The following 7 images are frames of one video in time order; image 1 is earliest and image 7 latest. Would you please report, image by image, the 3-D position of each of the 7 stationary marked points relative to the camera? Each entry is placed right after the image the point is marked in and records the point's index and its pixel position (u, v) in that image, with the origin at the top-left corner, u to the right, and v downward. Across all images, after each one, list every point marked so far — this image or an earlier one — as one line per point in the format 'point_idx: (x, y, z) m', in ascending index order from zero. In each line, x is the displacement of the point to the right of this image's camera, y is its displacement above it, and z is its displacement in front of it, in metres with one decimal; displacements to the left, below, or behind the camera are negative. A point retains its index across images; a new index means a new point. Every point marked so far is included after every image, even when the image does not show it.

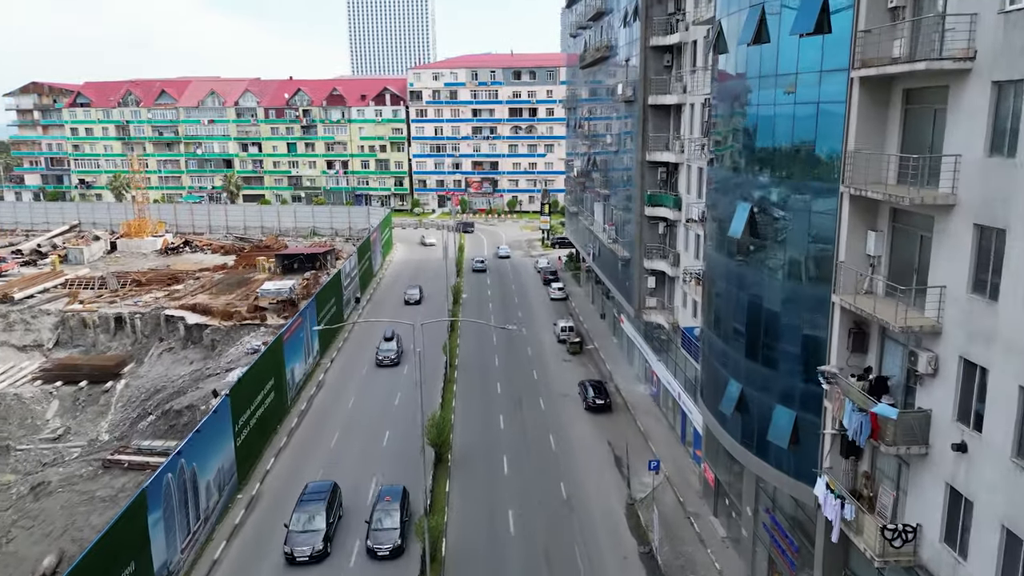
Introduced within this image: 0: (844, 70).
0: (+10.3, +6.8, +17.3) m
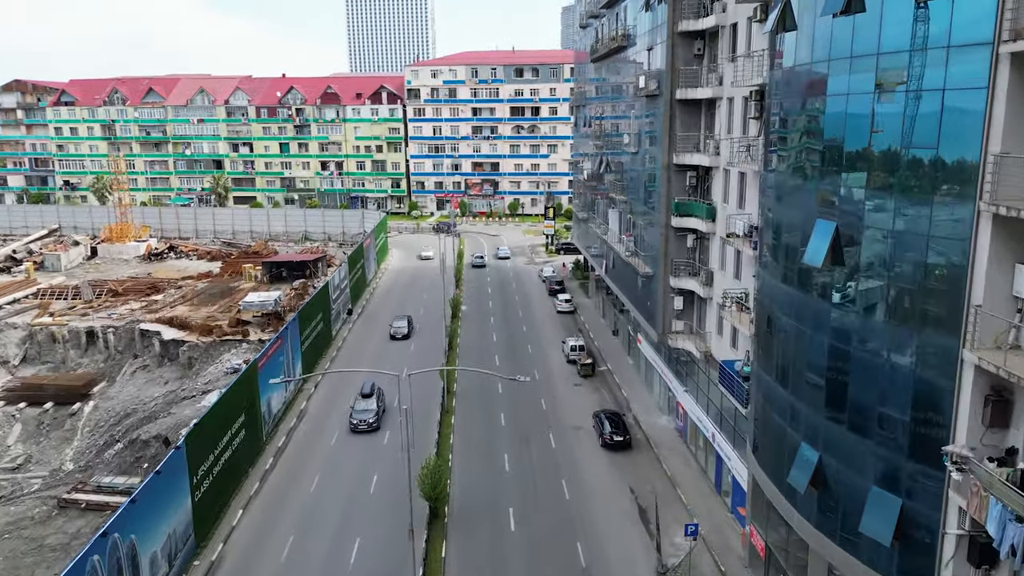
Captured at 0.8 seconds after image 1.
0: (+10.7, +5.5, +12.6) m
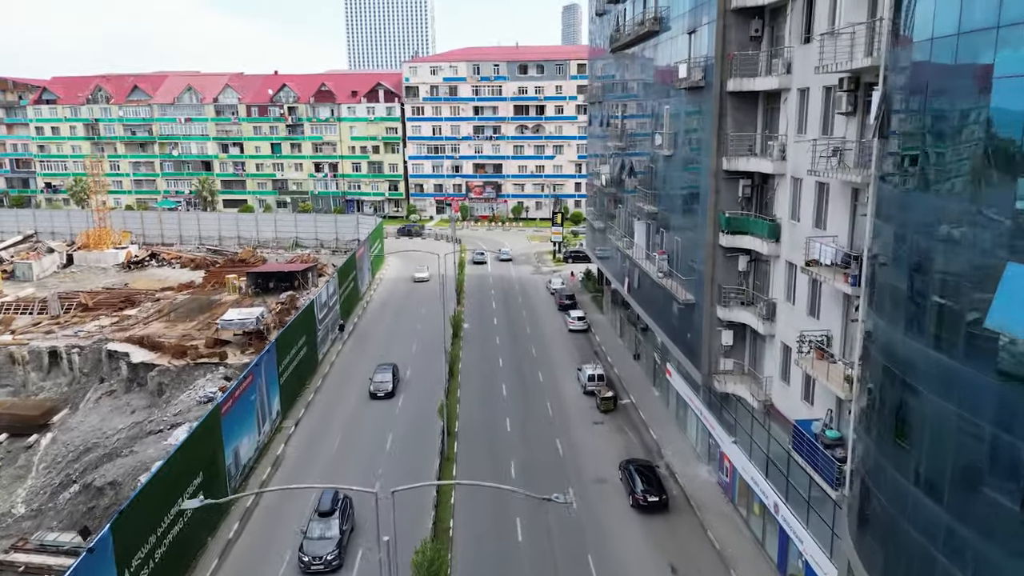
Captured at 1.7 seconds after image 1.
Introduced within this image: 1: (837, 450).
0: (+11.4, +4.0, +7.0) m
1: (+11.5, -5.8, +19.8) m
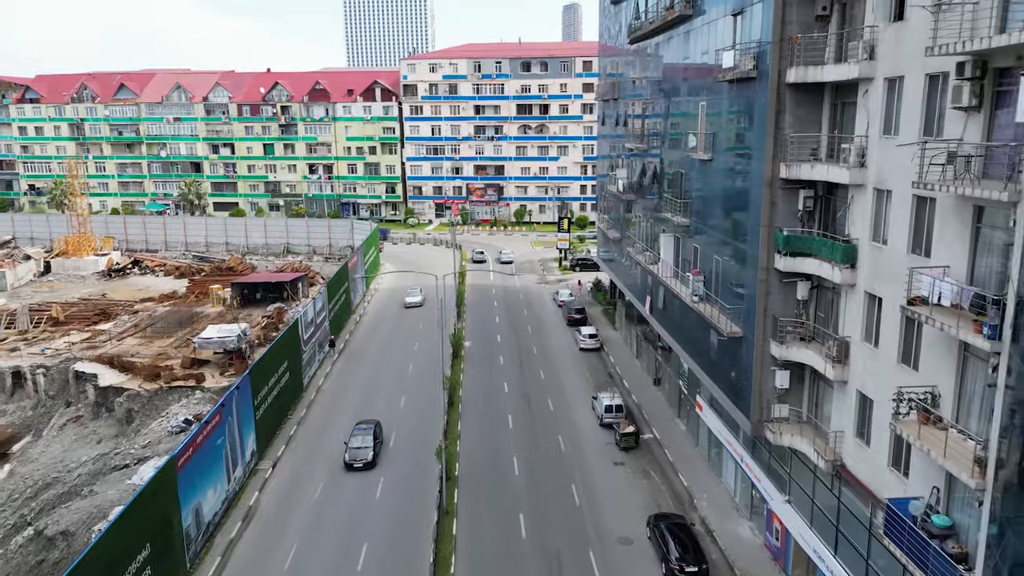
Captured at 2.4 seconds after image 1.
0: (+11.8, +2.7, +2.6) m
1: (+12.0, -7.0, +15.3) m
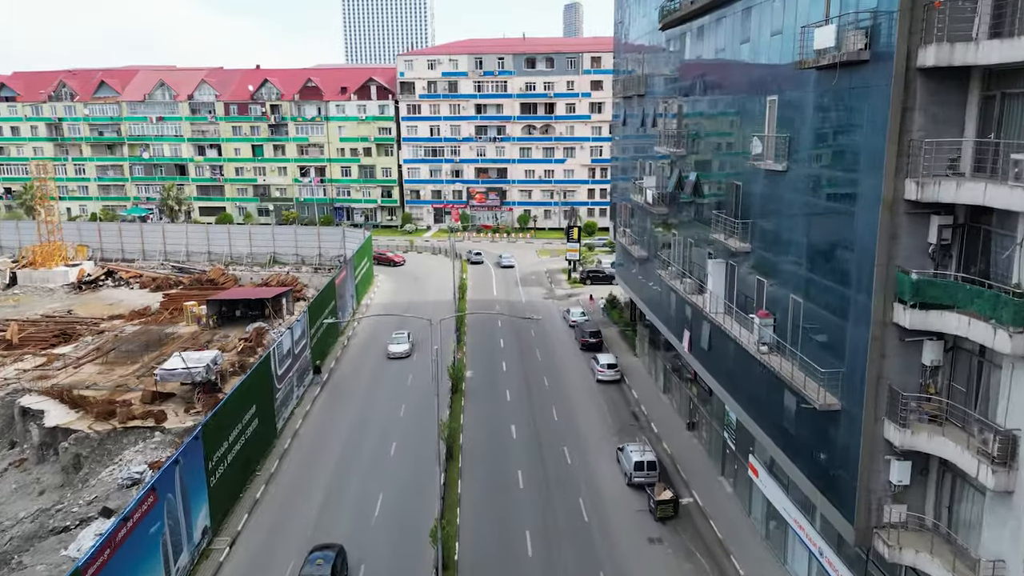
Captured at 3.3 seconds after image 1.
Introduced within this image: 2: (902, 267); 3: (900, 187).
0: (+12.4, +1.0, -3.4) m
1: (+12.6, -8.8, +9.4) m
2: (+10.8, +0.6, +15.5) m
3: (+10.6, +2.8, +15.3) m
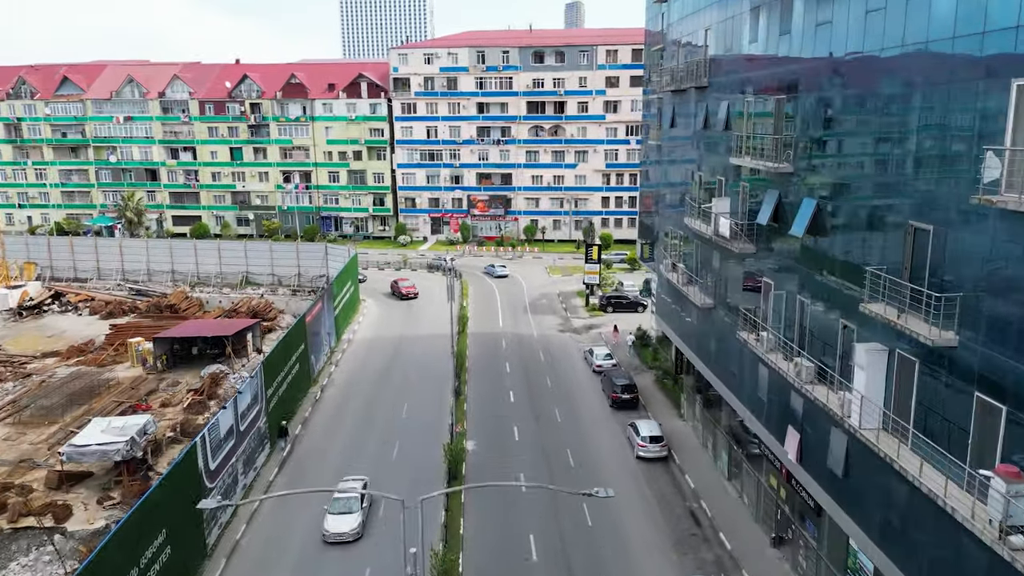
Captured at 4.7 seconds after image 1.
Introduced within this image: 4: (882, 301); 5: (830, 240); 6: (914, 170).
0: (+13.3, -1.9, -12.8) m
1: (+13.5, -11.6, 0.0) m
2: (+11.7, -2.3, +6.1) m
3: (+11.5, -0.1, +5.8) m
4: (+10.3, -0.3, +15.4) m
5: (+10.4, +1.6, +18.3) m
6: (+10.6, +3.2, +14.9) m
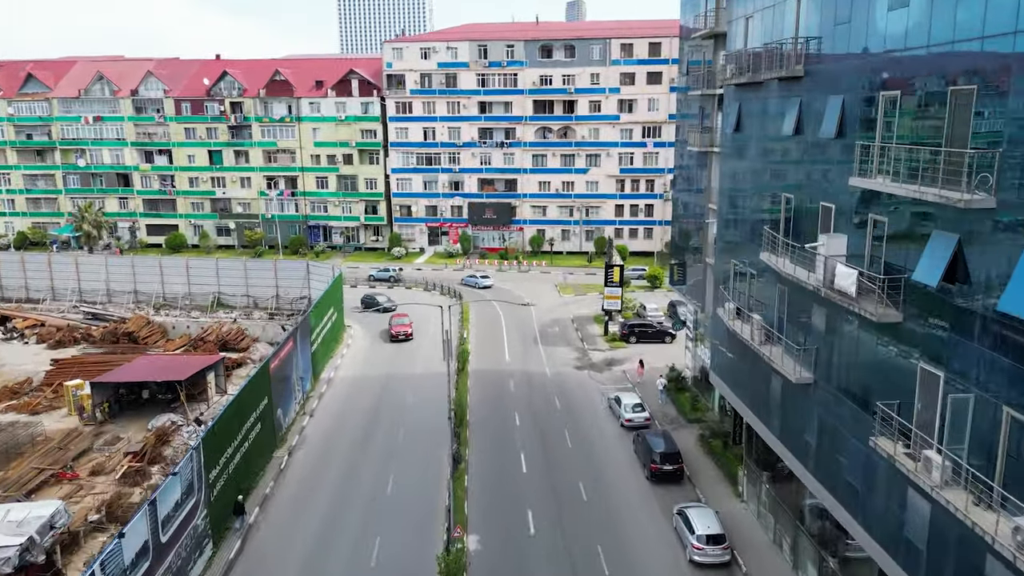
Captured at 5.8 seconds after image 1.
0: (+14.0, -4.2, -20.3) m
1: (+14.1, -14.0, -7.5) m
2: (+12.4, -4.6, -1.4) m
3: (+12.2, -2.4, -1.7) m
4: (+11.0, -2.7, +7.9) m
5: (+11.0, -0.7, +10.7) m
6: (+11.3, +0.8, +7.3) m
